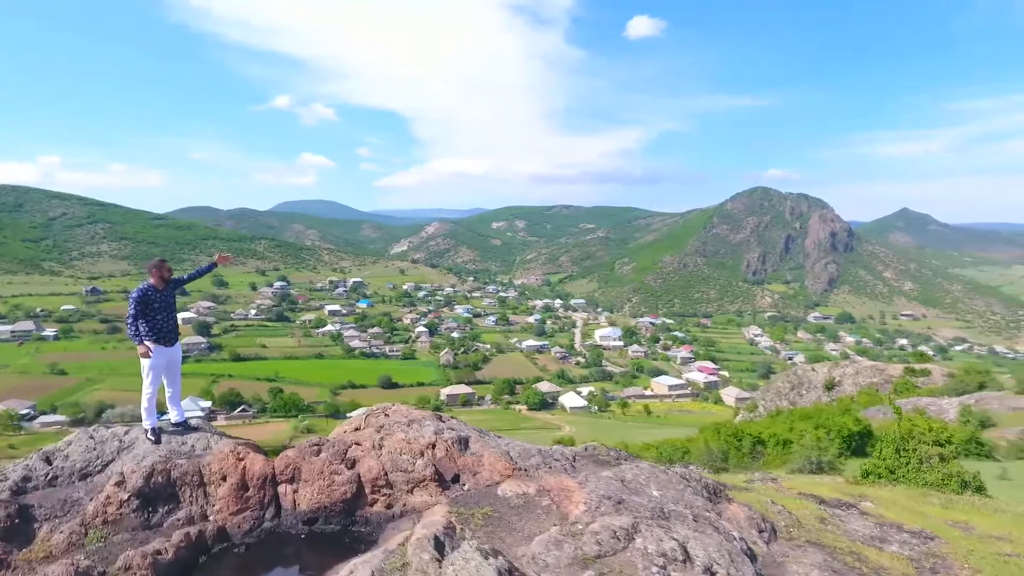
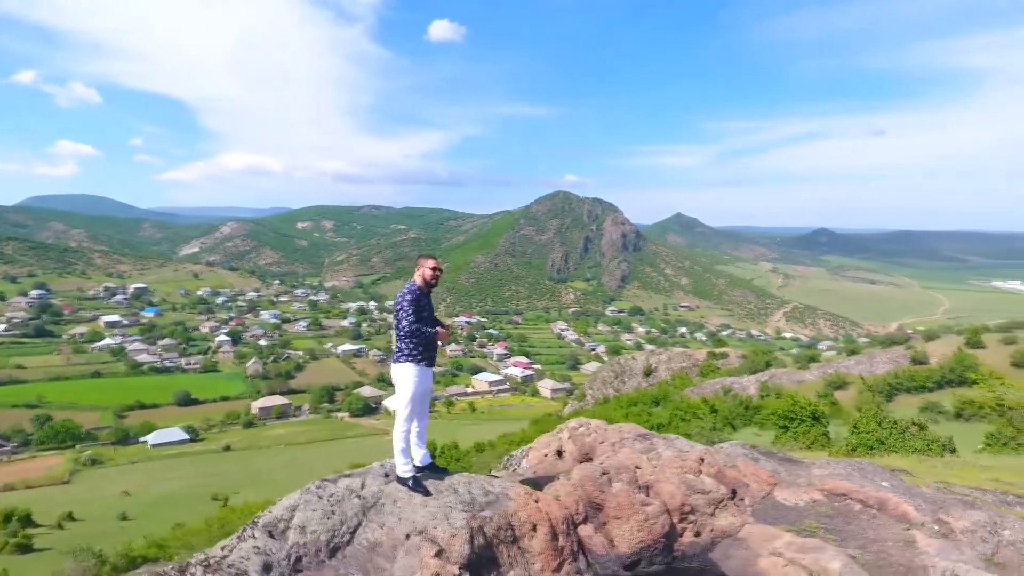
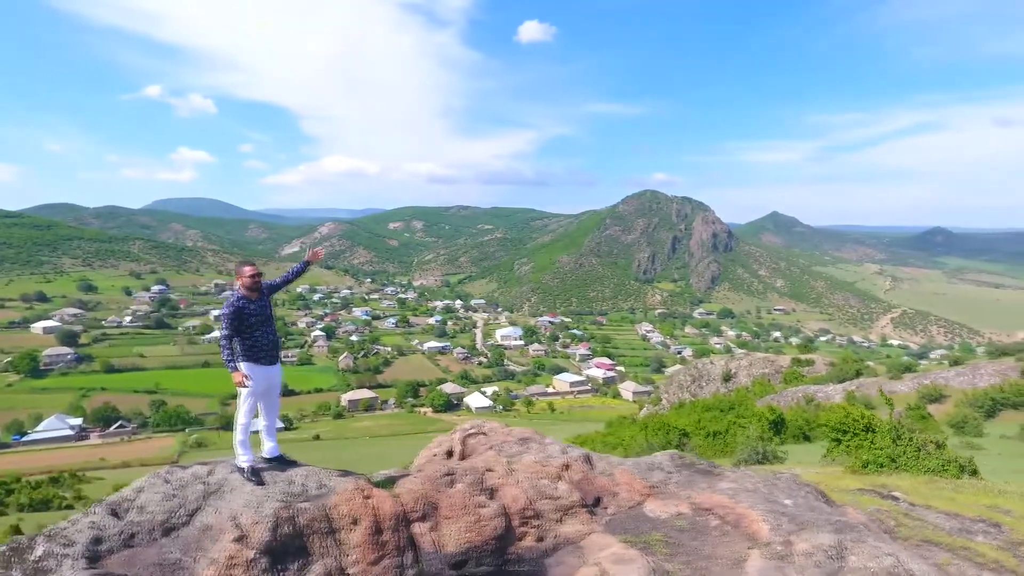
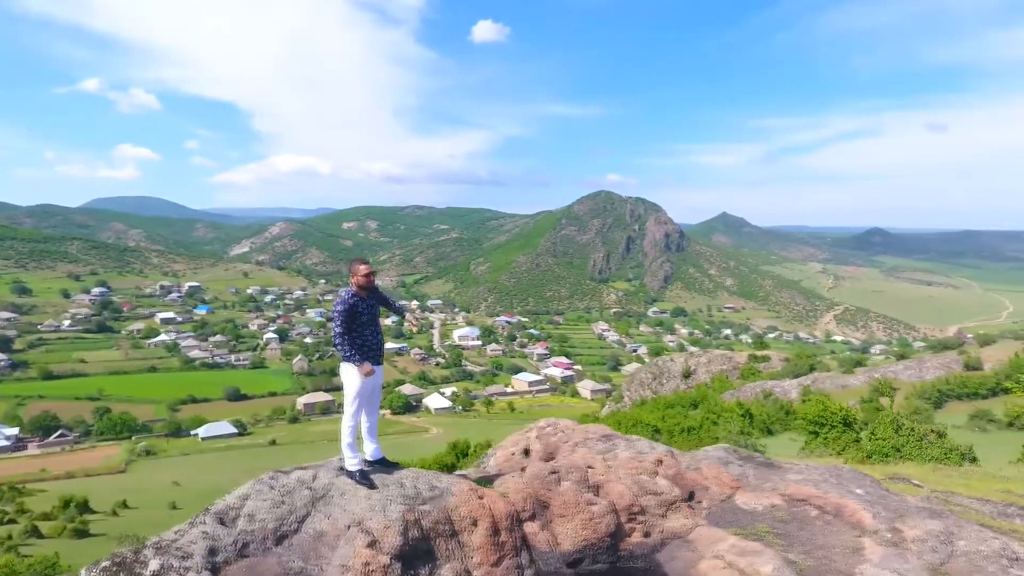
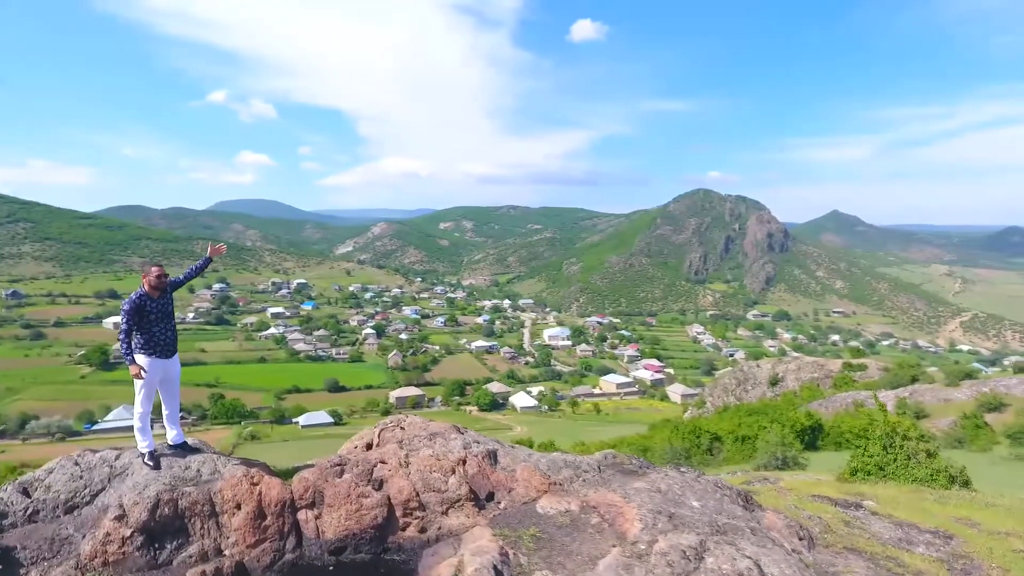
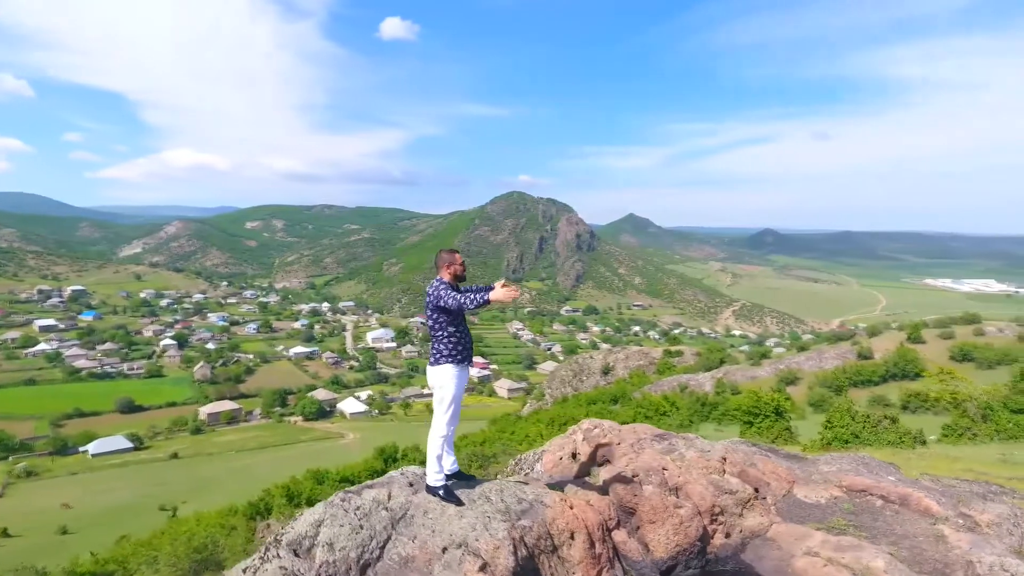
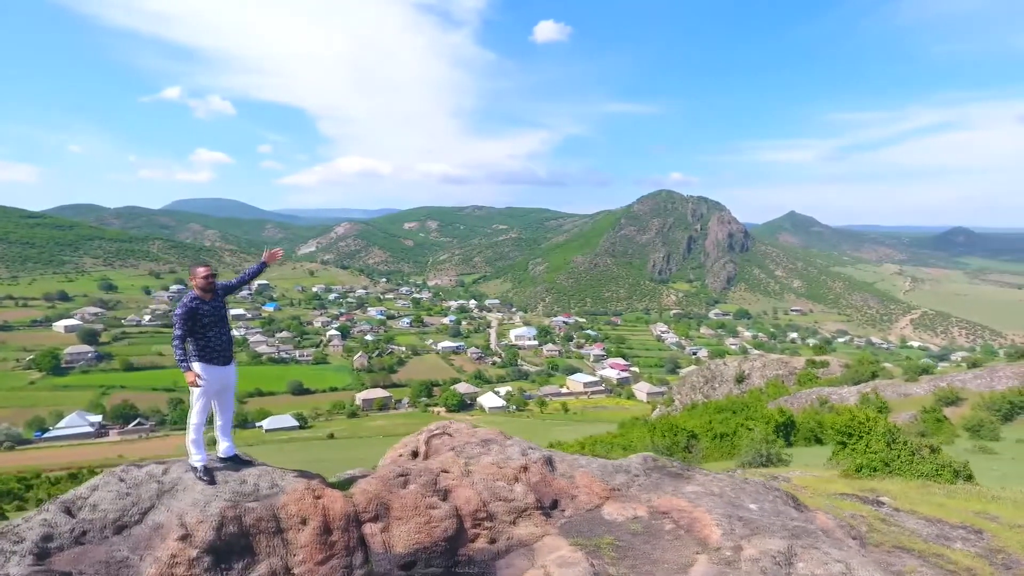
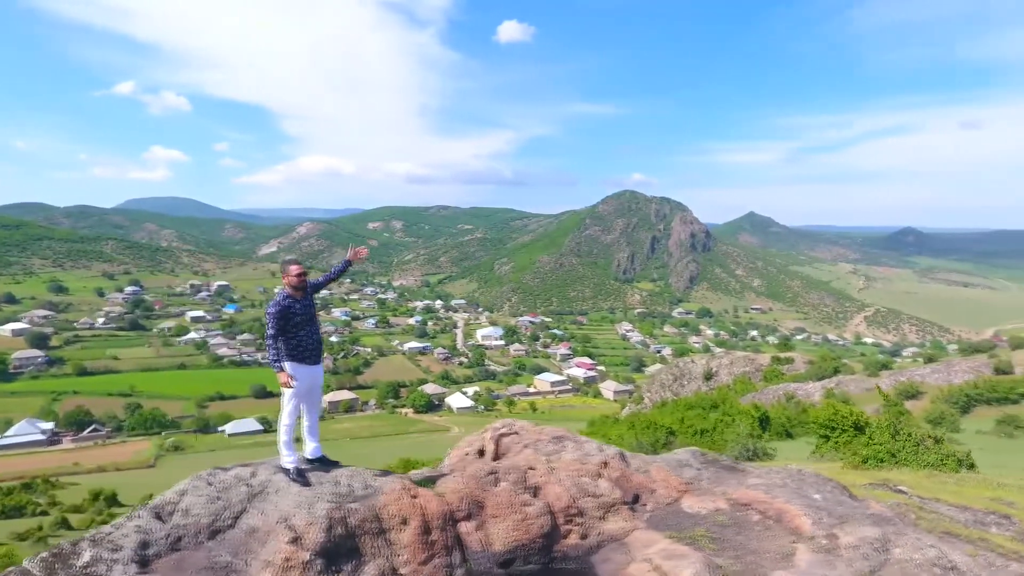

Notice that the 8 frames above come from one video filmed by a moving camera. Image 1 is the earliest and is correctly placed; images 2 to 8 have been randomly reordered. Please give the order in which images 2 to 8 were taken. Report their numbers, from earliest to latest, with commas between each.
5, 7, 3, 8, 4, 2, 6
